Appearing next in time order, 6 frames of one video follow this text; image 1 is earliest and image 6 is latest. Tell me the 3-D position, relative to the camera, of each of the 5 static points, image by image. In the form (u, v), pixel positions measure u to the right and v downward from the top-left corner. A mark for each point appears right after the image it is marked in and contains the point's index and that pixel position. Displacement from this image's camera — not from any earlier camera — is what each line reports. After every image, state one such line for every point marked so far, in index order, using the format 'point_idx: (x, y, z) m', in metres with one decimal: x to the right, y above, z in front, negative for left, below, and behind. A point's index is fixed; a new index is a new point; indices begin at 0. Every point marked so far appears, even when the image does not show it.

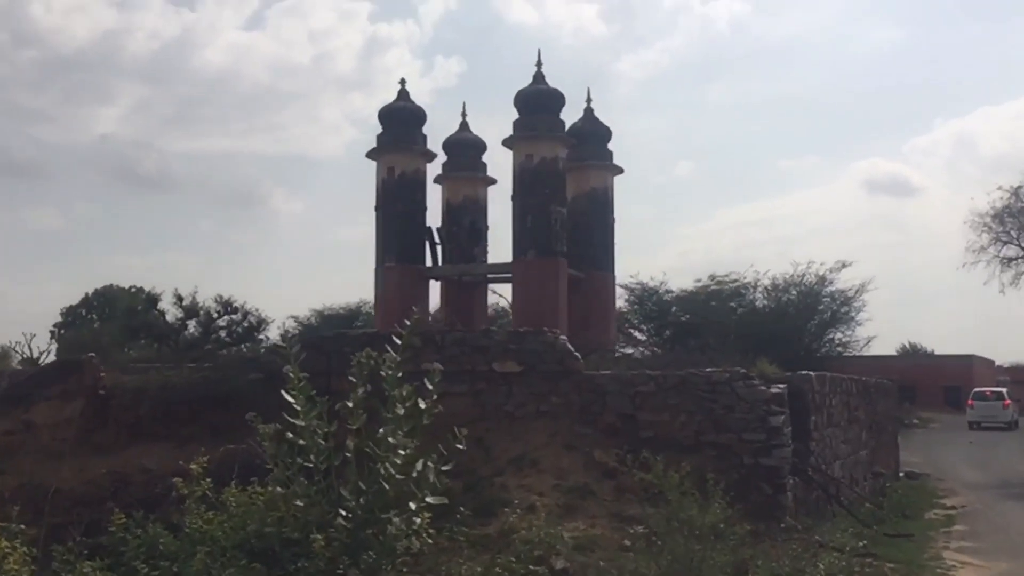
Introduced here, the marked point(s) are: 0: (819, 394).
0: (+3.0, -1.1, +11.4) m
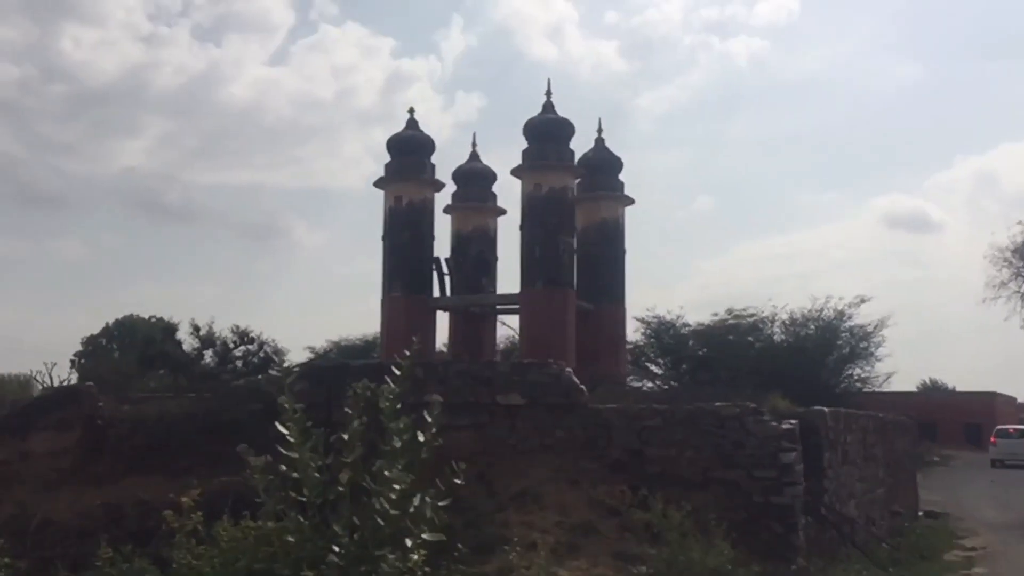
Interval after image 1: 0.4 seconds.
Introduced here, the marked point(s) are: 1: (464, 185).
0: (+3.1, -1.4, +11.1) m
1: (-0.6, +1.3, +14.9) m
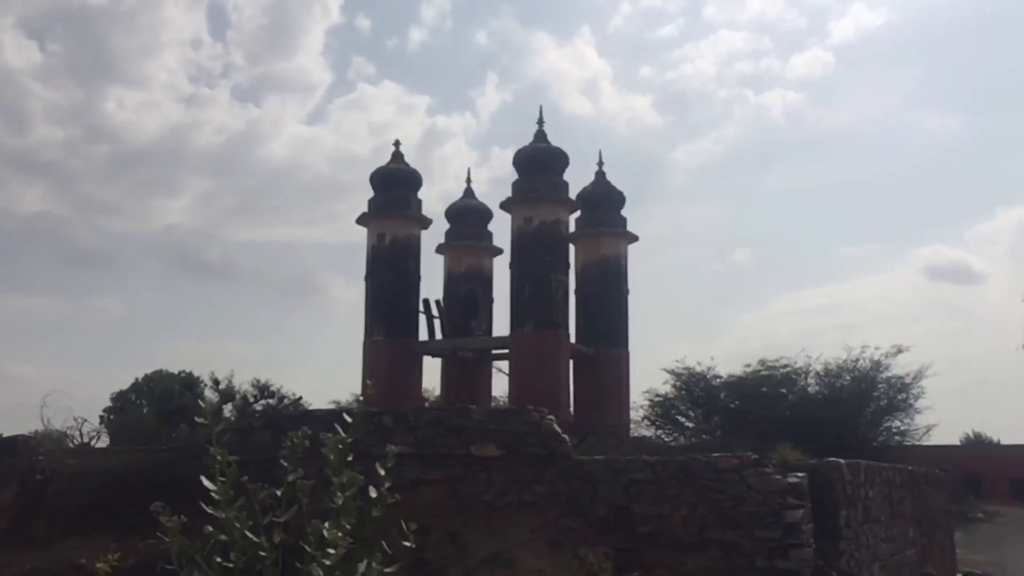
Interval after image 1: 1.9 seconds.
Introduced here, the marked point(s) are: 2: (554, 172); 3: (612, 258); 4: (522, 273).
0: (+2.9, -1.7, +10.0) m
1: (-0.7, +0.8, +14.0) m
2: (+0.4, +1.2, +12.0) m
3: (+1.1, +0.3, +13.4) m
4: (+0.1, +0.2, +11.8) m
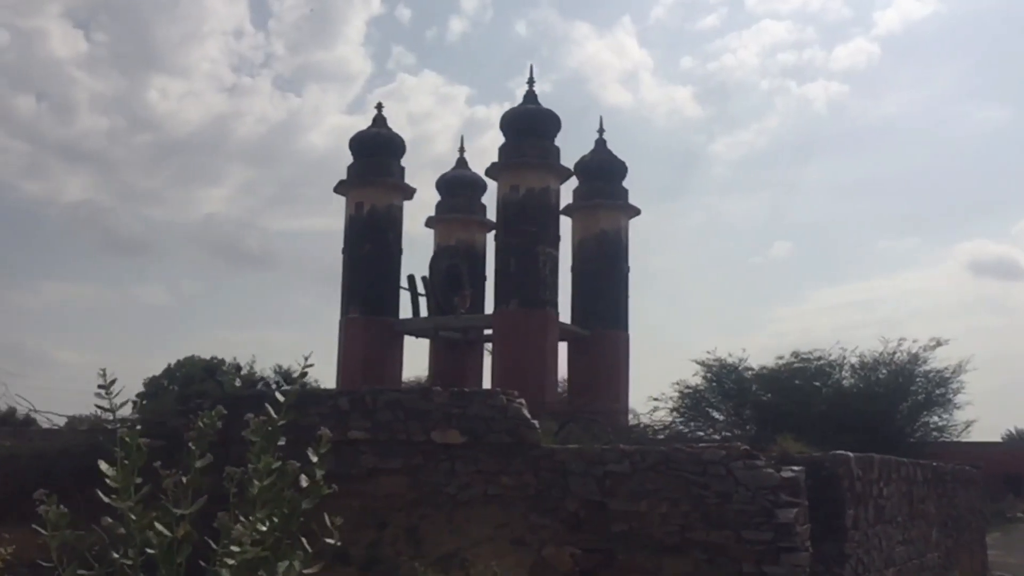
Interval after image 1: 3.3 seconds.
0: (+2.7, -1.5, +8.9) m
1: (-0.7, +1.1, +13.1) m
2: (+0.3, +1.4, +11.0) m
3: (+1.1, +0.6, +12.4) m
4: (0.0, +0.4, +10.8) m
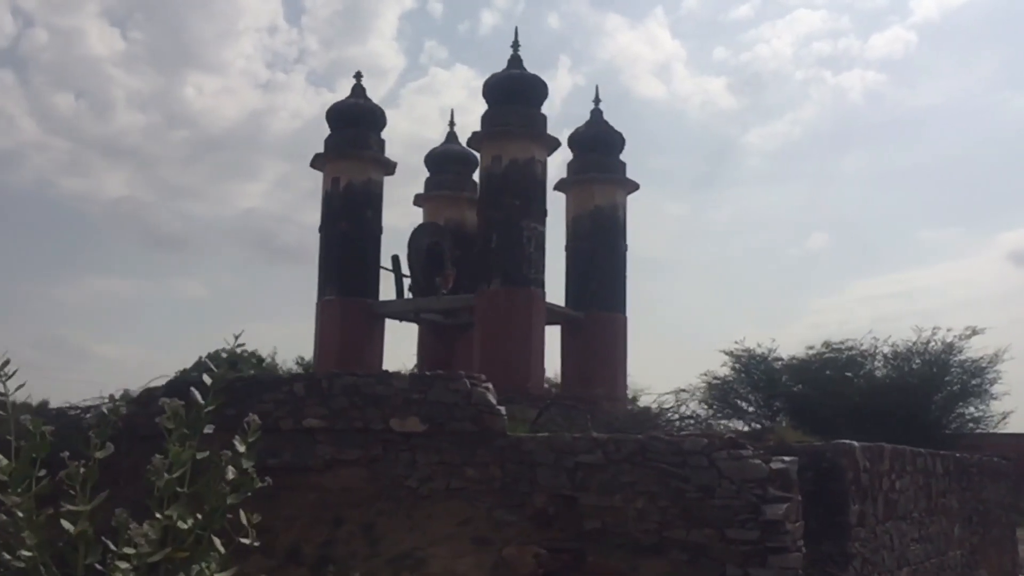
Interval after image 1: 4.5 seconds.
0: (+2.5, -1.3, +8.1) m
1: (-0.8, +1.3, +12.4) m
2: (+0.2, +1.6, +10.3) m
3: (+0.9, +0.8, +11.6) m
4: (-0.2, +0.6, +10.1) m
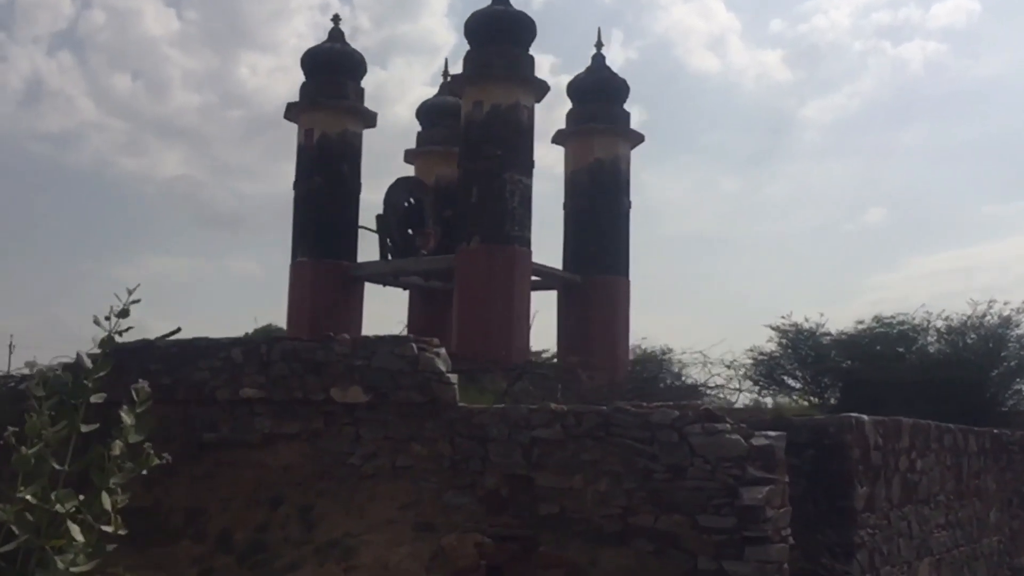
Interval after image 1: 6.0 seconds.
0: (+2.3, -1.0, +7.1) m
1: (-0.8, +1.6, +11.5) m
2: (0.0, +2.0, +9.3) m
3: (+0.9, +1.2, +10.6) m
4: (-0.3, +0.9, +9.2) m
